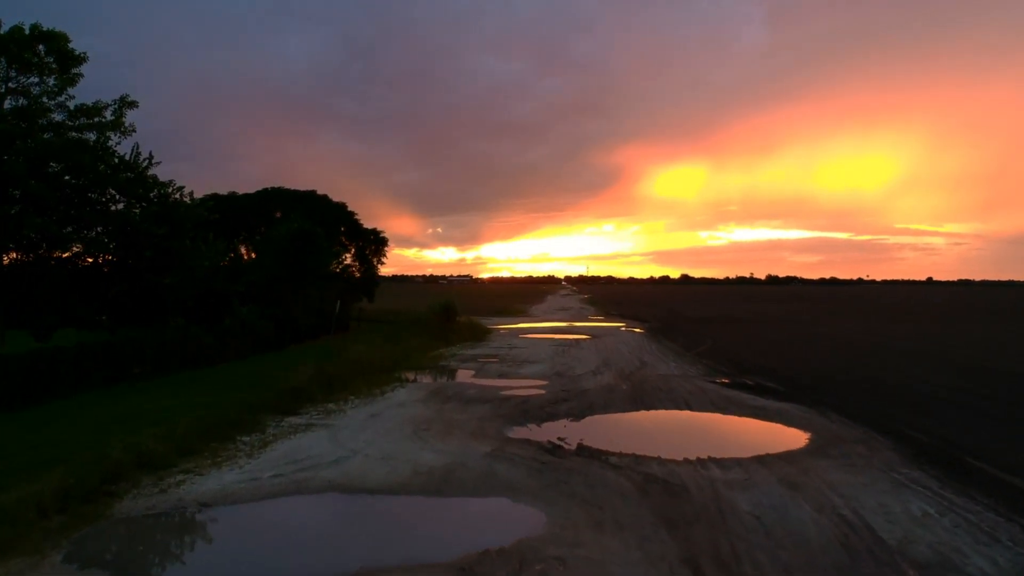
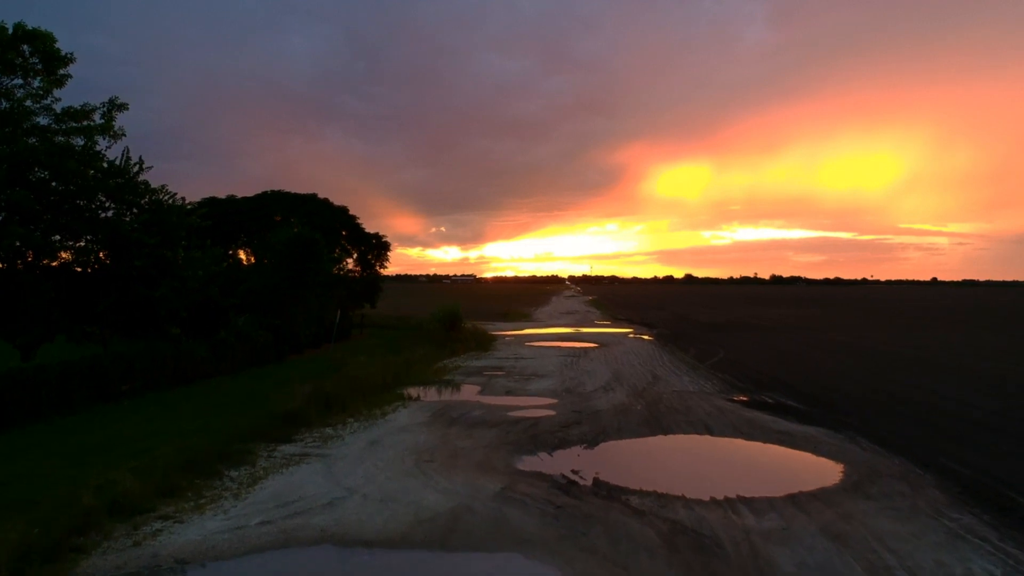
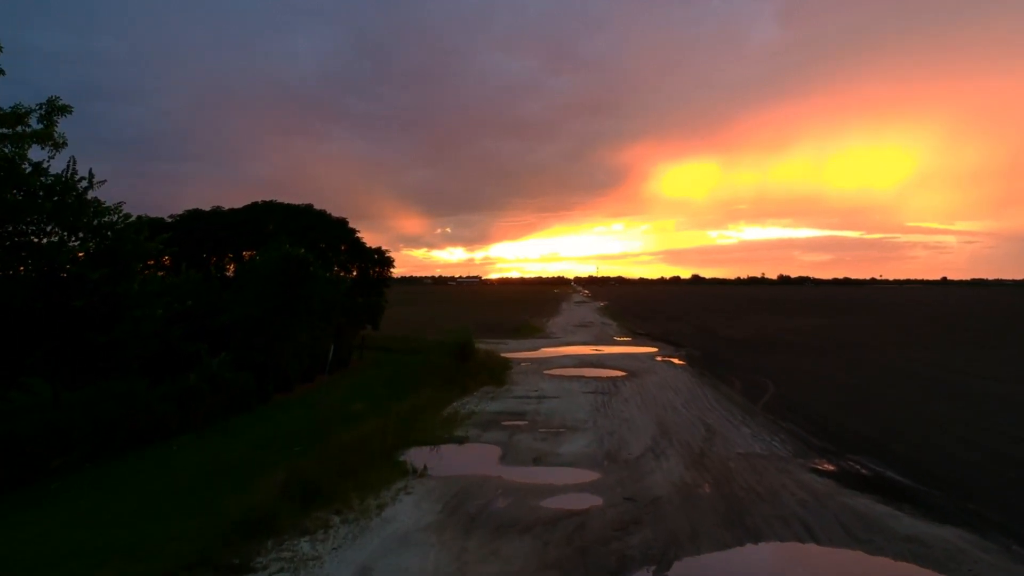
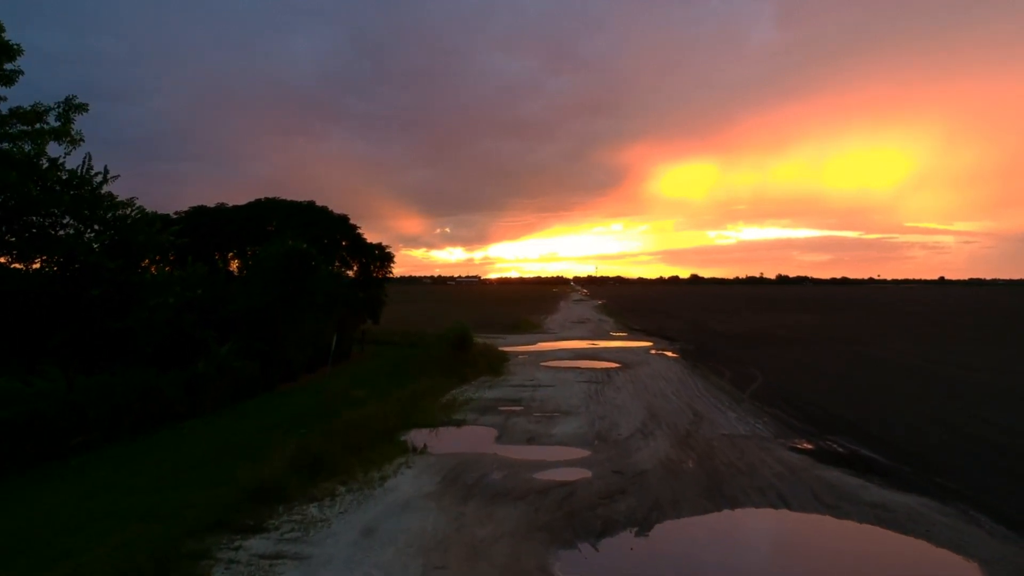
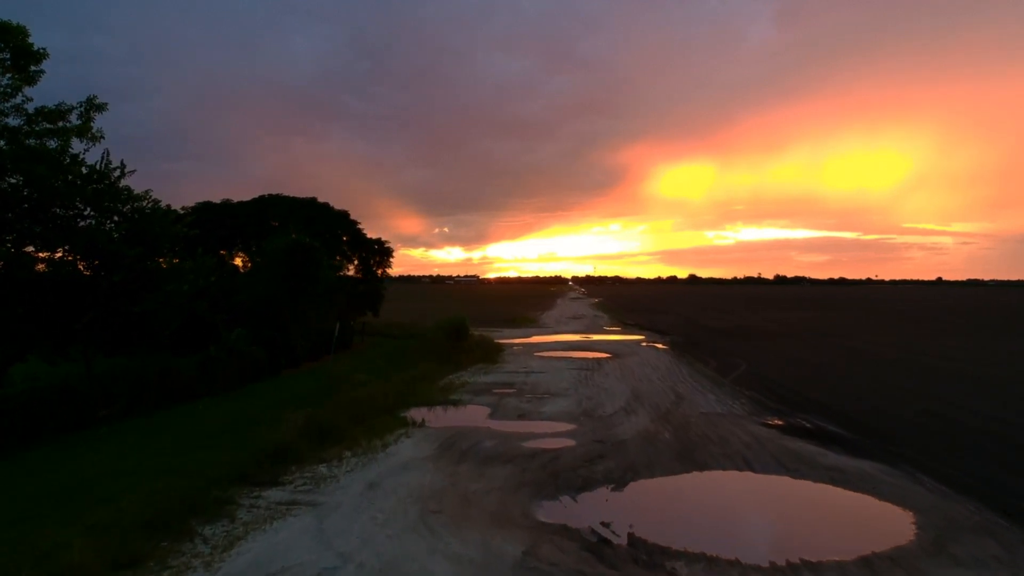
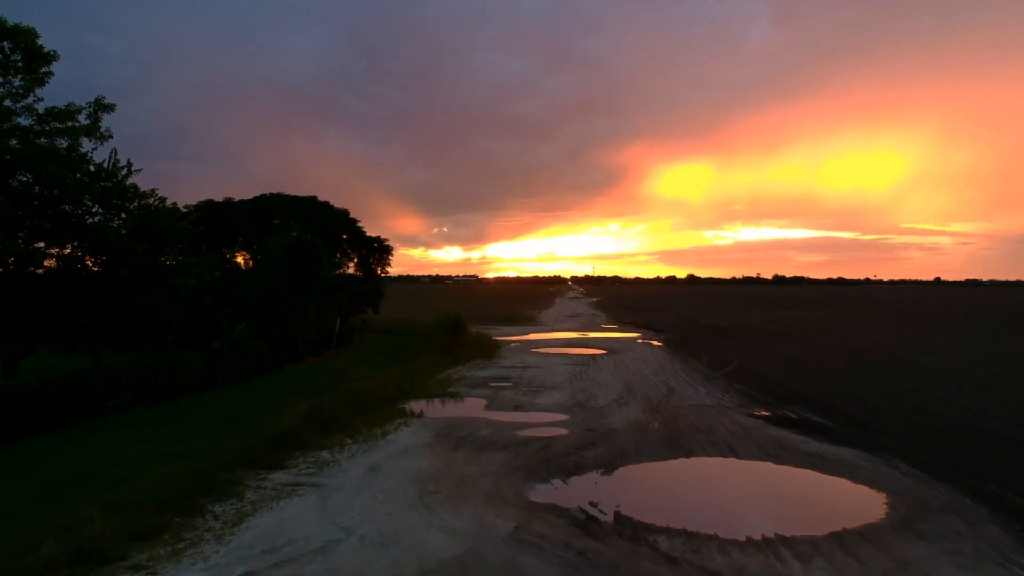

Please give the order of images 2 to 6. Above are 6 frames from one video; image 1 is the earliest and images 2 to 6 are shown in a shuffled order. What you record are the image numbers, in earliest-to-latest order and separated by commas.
2, 6, 5, 4, 3
